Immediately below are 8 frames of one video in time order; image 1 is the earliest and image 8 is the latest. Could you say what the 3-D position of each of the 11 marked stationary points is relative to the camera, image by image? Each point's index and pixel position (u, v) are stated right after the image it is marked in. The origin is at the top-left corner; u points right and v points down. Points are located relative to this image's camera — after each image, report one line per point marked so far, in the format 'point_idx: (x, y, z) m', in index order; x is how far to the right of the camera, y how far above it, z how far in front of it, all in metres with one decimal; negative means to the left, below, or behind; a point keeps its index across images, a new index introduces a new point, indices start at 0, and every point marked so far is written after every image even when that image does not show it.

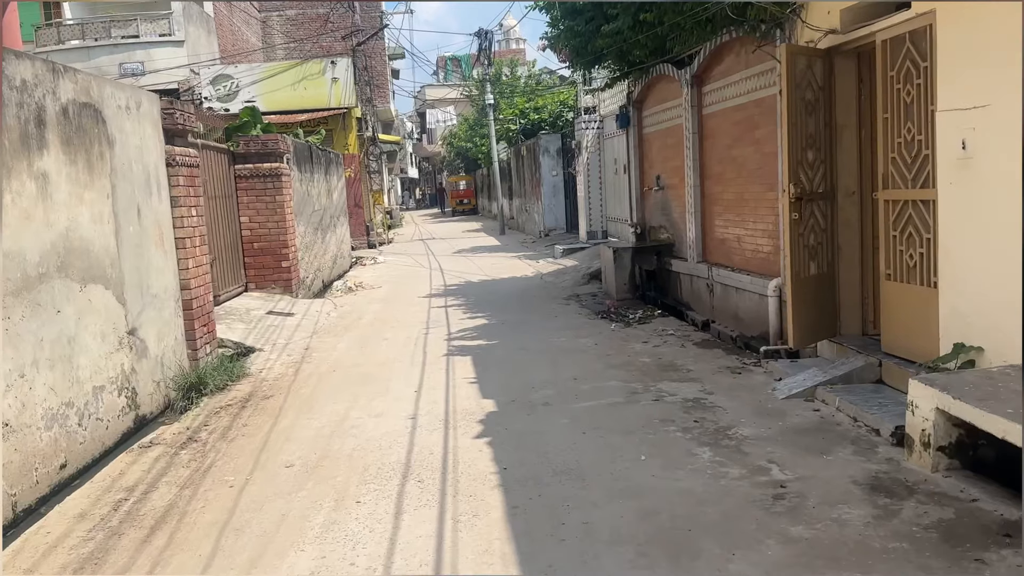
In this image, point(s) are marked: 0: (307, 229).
0: (-3.1, +0.9, +12.3) m
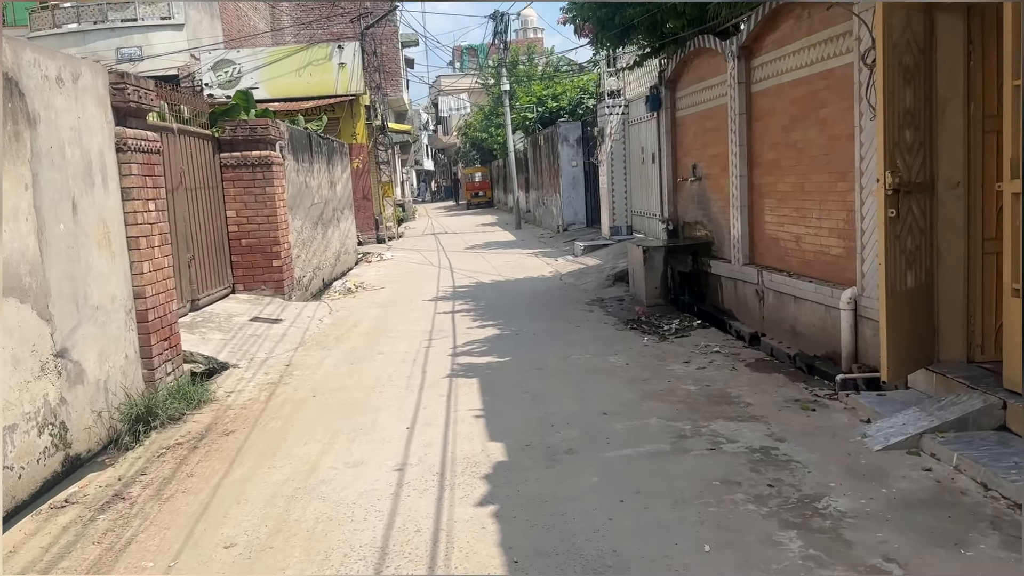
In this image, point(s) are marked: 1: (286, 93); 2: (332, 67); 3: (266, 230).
0: (-2.8, +0.9, +11.2) m
1: (-5.0, +4.3, +18.4) m
2: (-3.9, +4.9, +18.2) m
3: (-2.8, +0.7, +9.4) m
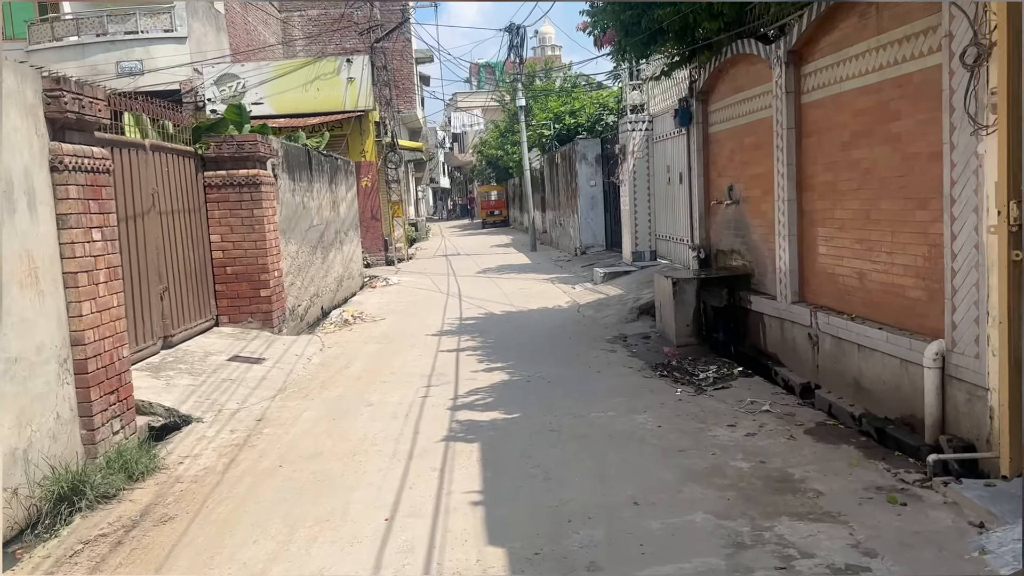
0: (-2.7, +0.5, +10.4) m
1: (-4.7, +3.8, +17.6) m
2: (-3.6, +4.4, +17.4) m
3: (-2.7, +0.3, +8.6) m
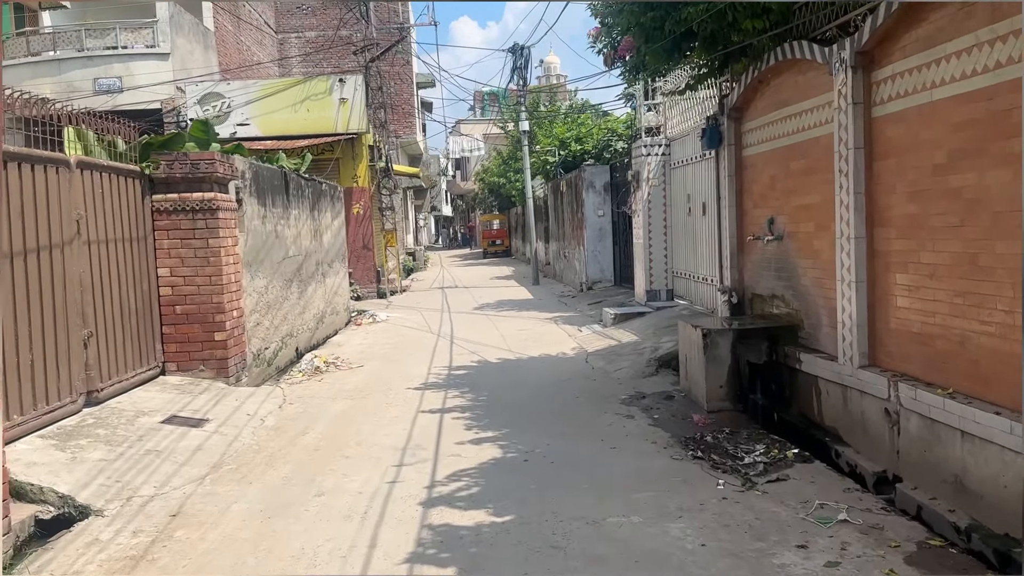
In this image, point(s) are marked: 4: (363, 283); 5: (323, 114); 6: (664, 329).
0: (-2.7, +0.1, +9.1) m
1: (-4.6, +3.1, +16.5) m
2: (-3.6, +3.7, +16.3) m
3: (-2.7, 0.0, +7.3) m
4: (-3.1, +0.1, +17.1) m
5: (-3.8, +3.5, +16.5) m
6: (+1.5, -0.4, +8.1) m
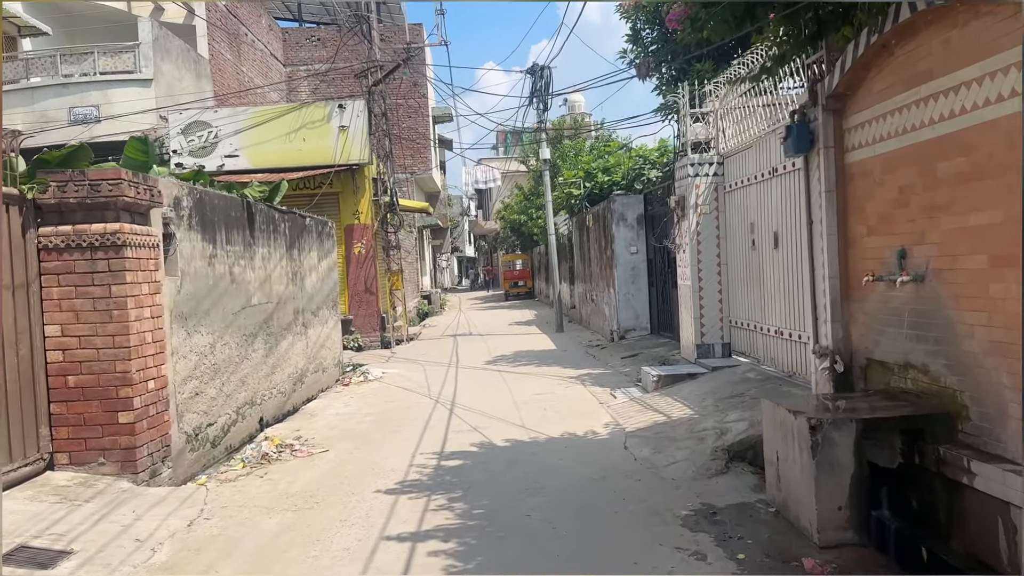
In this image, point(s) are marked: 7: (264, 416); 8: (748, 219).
0: (-2.6, -0.4, +7.2) m
1: (-4.3, +2.2, +14.8) m
2: (-3.2, +2.8, +14.6) m
3: (-2.6, -0.5, +5.4) m
4: (-2.7, -0.8, +15.2) m
5: (-3.4, +2.6, +14.8) m
6: (+1.6, -0.8, +6.1) m
7: (-2.5, -1.3, +8.2) m
8: (+2.1, +0.6, +7.2) m
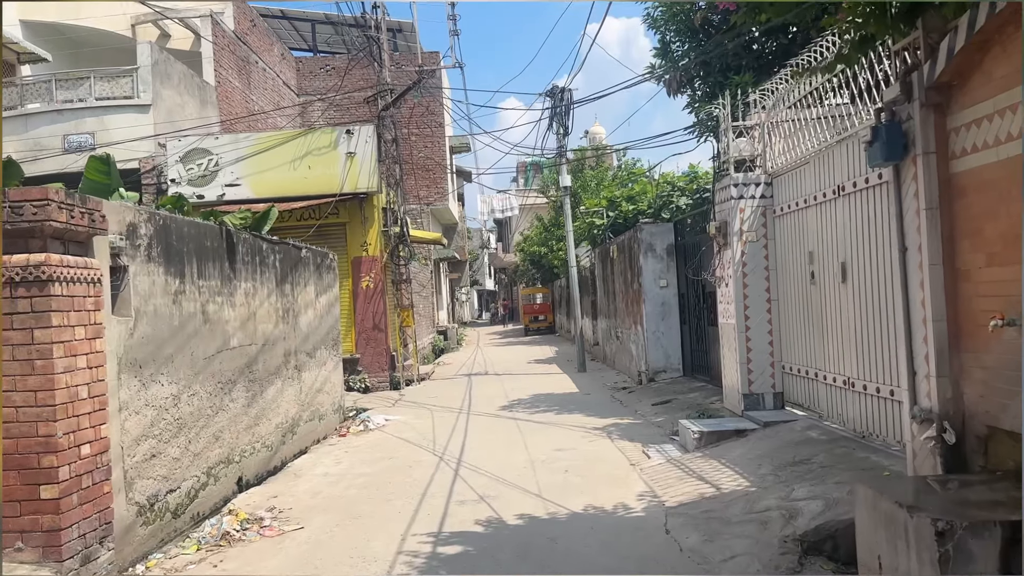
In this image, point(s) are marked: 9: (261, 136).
0: (-2.4, -0.8, +6.2) m
1: (-4.0, +1.6, +13.9) m
2: (-2.9, +2.2, +13.7) m
3: (-2.6, -0.7, +4.4) m
4: (-2.4, -1.4, +14.1) m
5: (-3.1, +2.0, +13.9) m
6: (+1.7, -1.1, +4.9) m
7: (-2.3, -1.6, +7.1) m
8: (+2.2, +0.3, +6.1) m
9: (-4.3, +2.6, +13.9) m
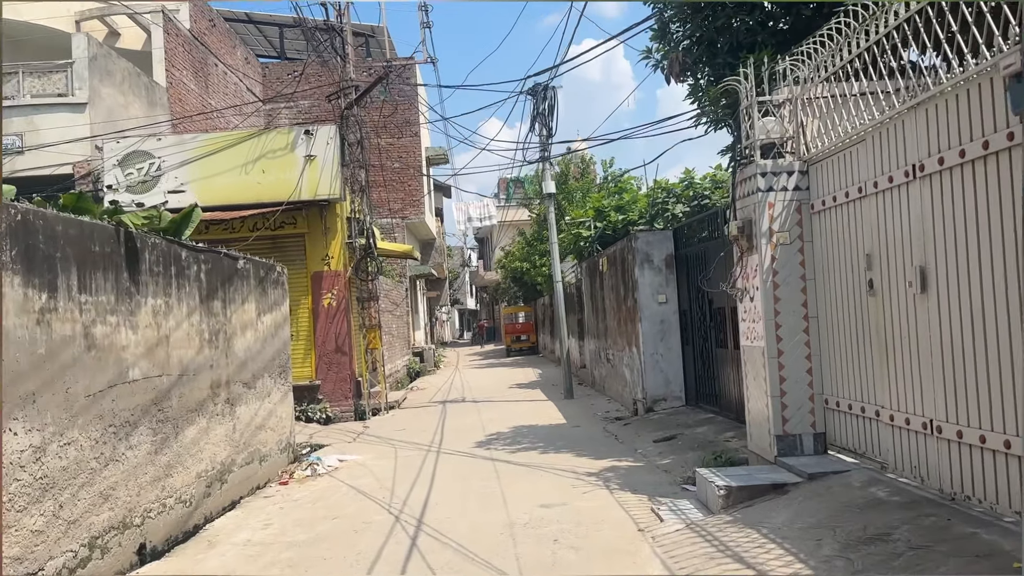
0: (-2.6, -0.9, +4.8) m
1: (-4.3, +1.3, +12.5) m
2: (-3.3, +1.9, +12.3) m
3: (-2.7, -0.8, +3.0) m
4: (-2.7, -1.7, +12.7) m
5: (-3.5, +1.7, +12.5) m
6: (+1.5, -1.1, +3.5) m
7: (-2.5, -1.7, +5.7) m
8: (+2.0, +0.2, +4.8) m
9: (-4.6, +2.3, +12.5) m
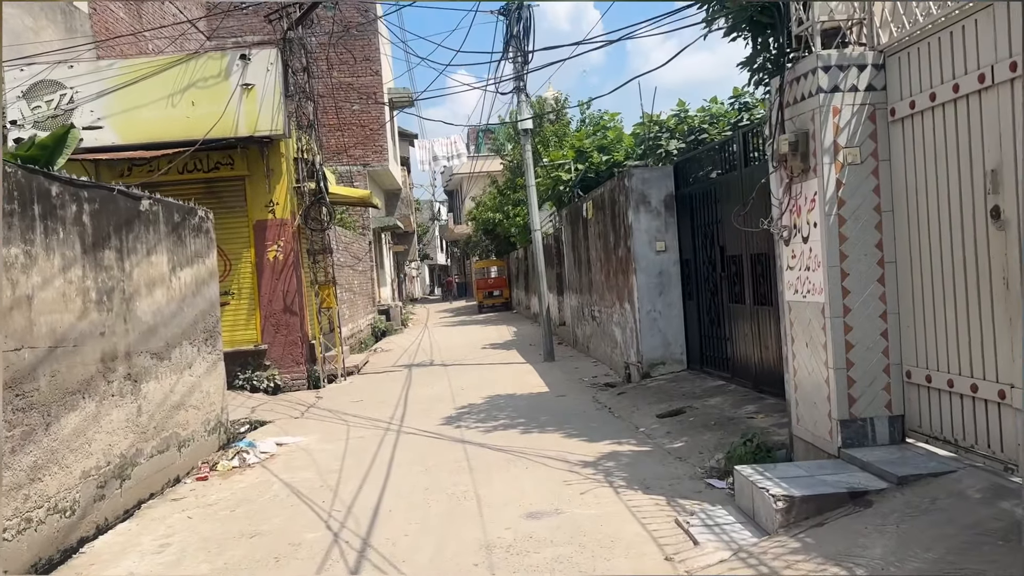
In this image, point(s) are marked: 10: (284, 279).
0: (-2.7, -0.6, +3.3) m
1: (-4.7, +2.0, +10.8) m
2: (-3.6, +2.5, +10.7) m
3: (-2.7, -0.6, +1.5) m
4: (-3.1, -1.1, +11.2) m
5: (-3.8, +2.3, +10.8) m
6: (+1.5, -0.9, +2.2) m
7: (-2.6, -1.4, +4.2) m
8: (+1.9, +0.5, +3.4) m
9: (-5.0, +2.9, +10.7) m
10: (-3.1, +0.1, +11.1) m
